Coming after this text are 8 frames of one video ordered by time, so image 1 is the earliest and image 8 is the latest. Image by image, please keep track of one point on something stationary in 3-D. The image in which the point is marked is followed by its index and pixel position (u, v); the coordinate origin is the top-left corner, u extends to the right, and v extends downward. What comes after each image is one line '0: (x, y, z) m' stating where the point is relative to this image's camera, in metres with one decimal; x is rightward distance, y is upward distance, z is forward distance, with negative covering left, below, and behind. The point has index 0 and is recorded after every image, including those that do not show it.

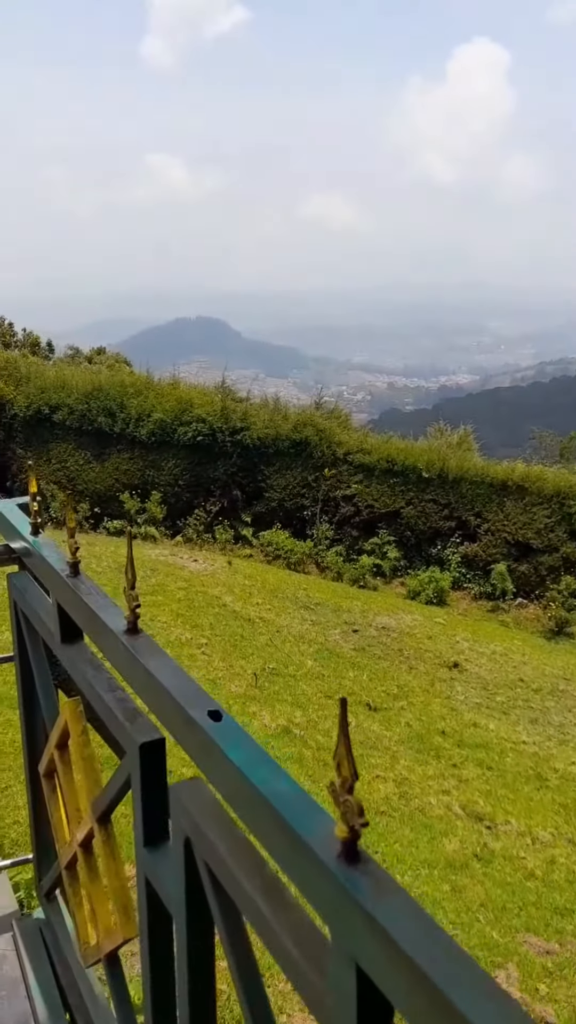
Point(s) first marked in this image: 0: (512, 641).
0: (+2.3, -1.3, +10.7) m
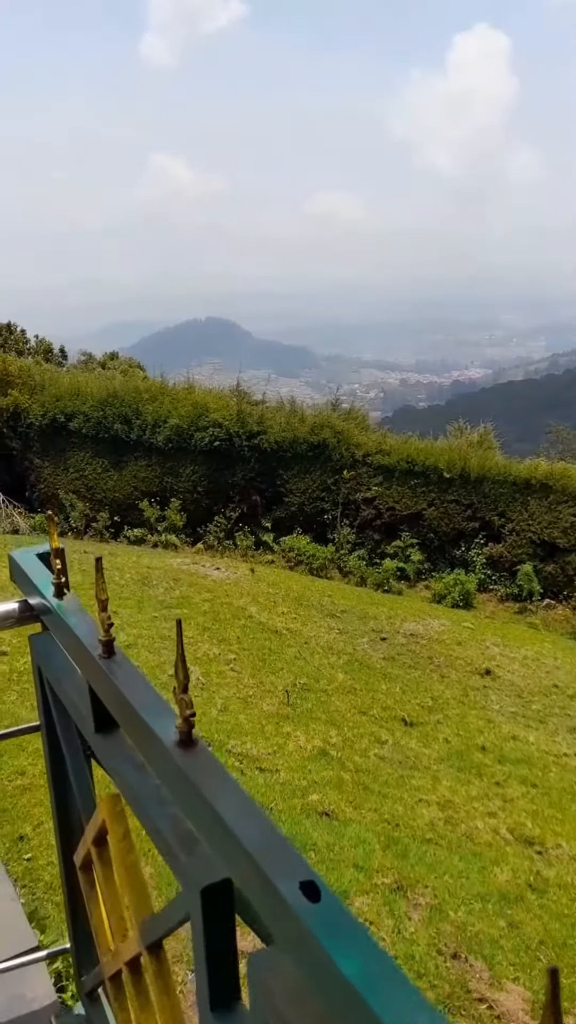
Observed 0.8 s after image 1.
0: (+2.5, -1.3, +10.4) m
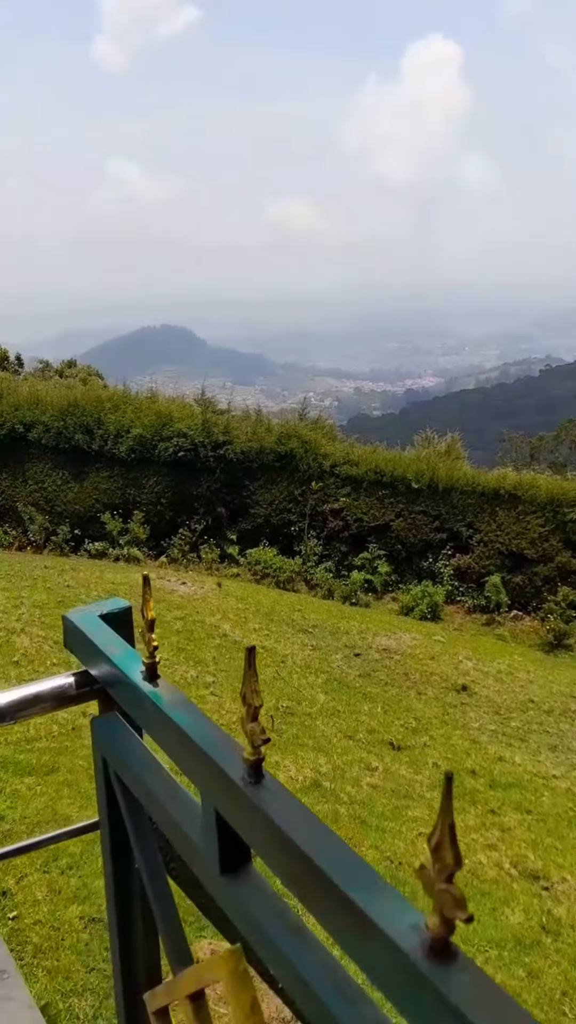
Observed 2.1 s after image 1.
0: (+2.2, -1.4, +10.4) m
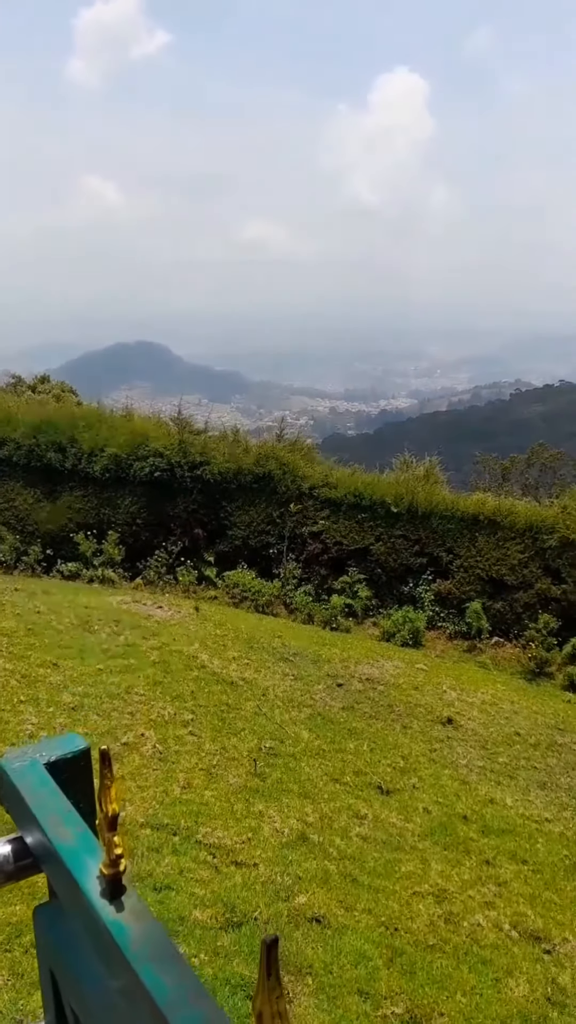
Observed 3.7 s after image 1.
0: (+2.0, -1.7, +10.2) m
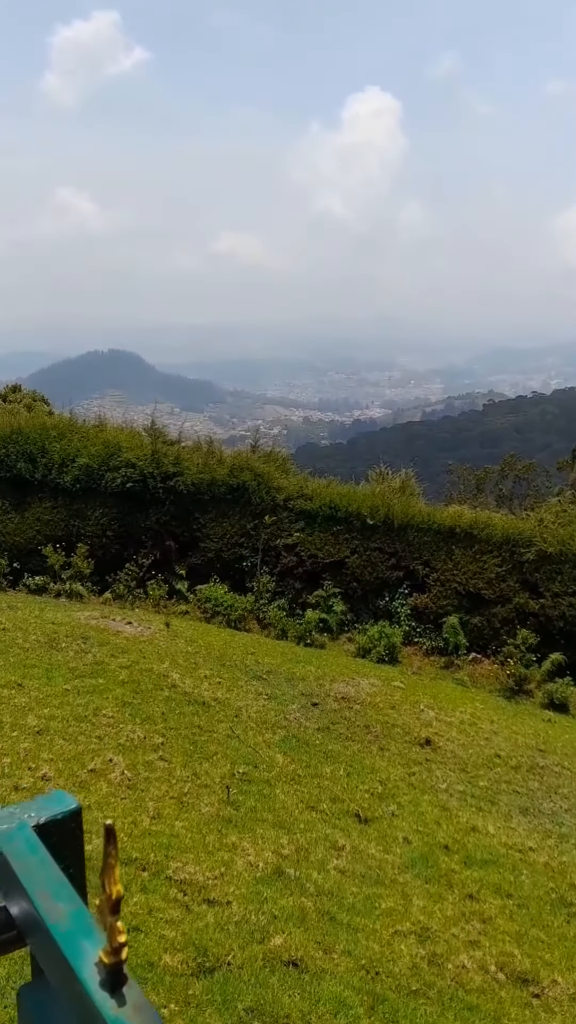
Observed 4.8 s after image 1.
0: (+1.8, -1.8, +10.0) m
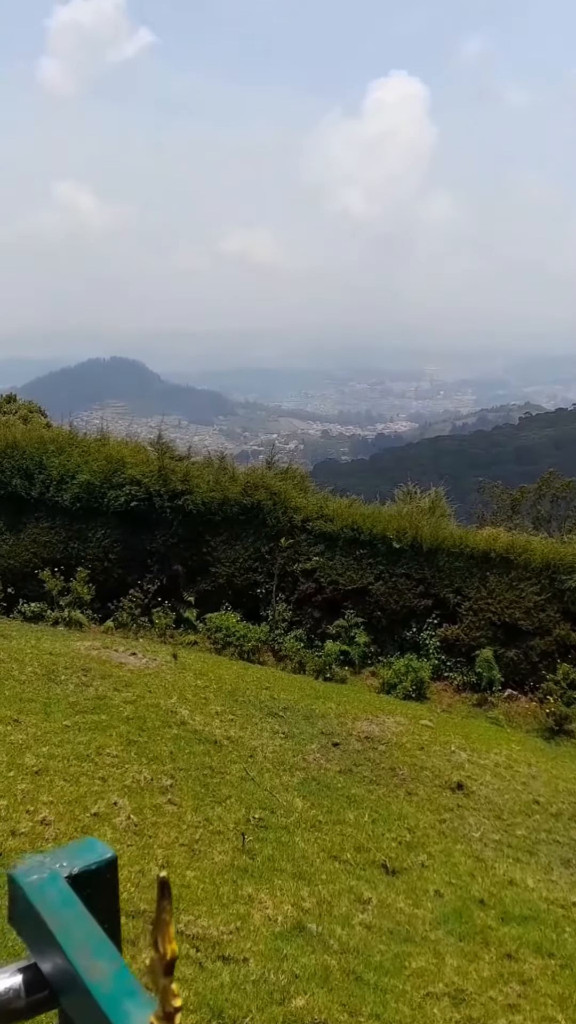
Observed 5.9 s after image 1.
0: (+1.9, -2.0, +9.1) m
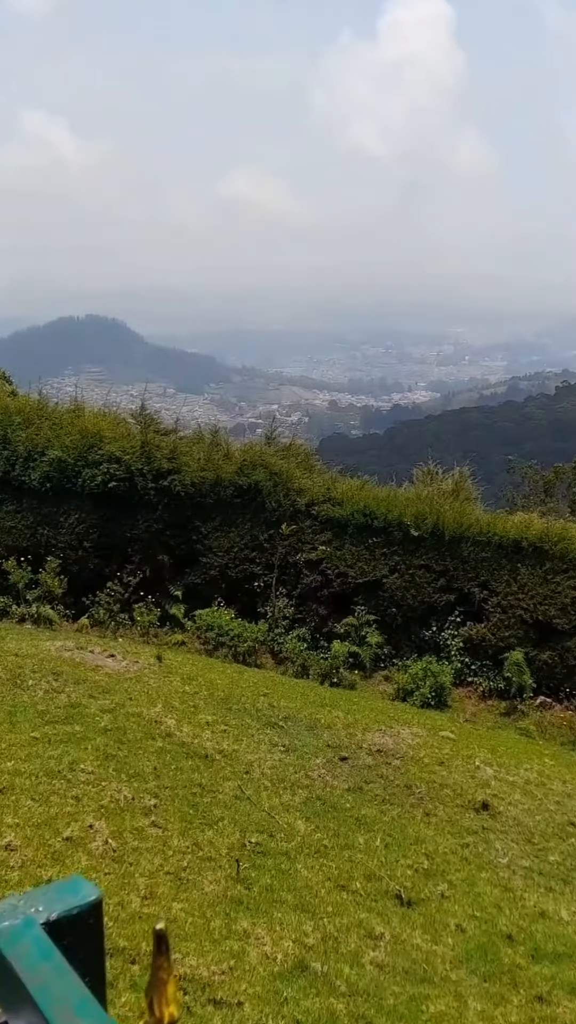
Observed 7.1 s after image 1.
0: (+1.9, -1.9, +8.0) m
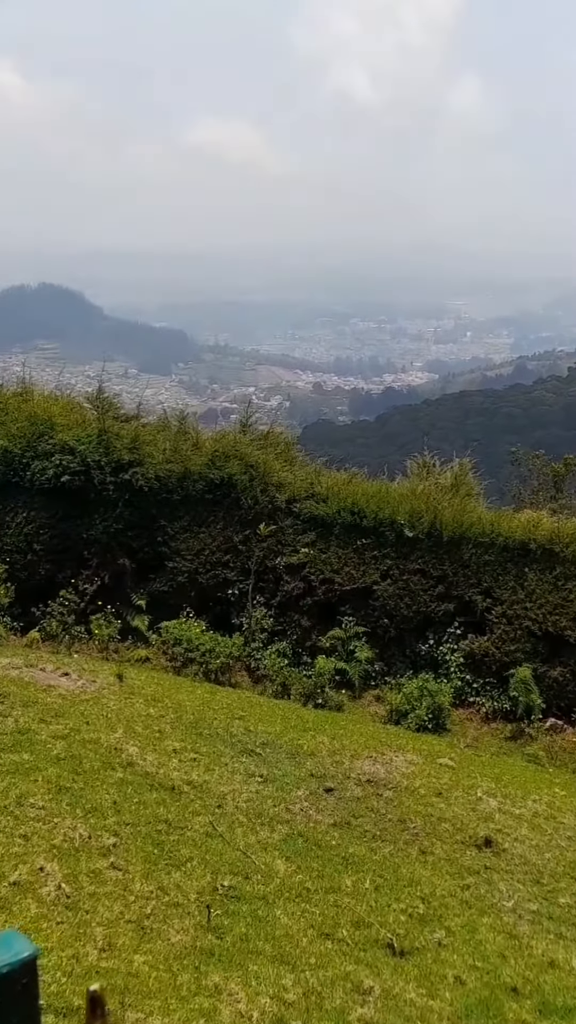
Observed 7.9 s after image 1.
0: (+1.8, -1.9, +7.1) m
